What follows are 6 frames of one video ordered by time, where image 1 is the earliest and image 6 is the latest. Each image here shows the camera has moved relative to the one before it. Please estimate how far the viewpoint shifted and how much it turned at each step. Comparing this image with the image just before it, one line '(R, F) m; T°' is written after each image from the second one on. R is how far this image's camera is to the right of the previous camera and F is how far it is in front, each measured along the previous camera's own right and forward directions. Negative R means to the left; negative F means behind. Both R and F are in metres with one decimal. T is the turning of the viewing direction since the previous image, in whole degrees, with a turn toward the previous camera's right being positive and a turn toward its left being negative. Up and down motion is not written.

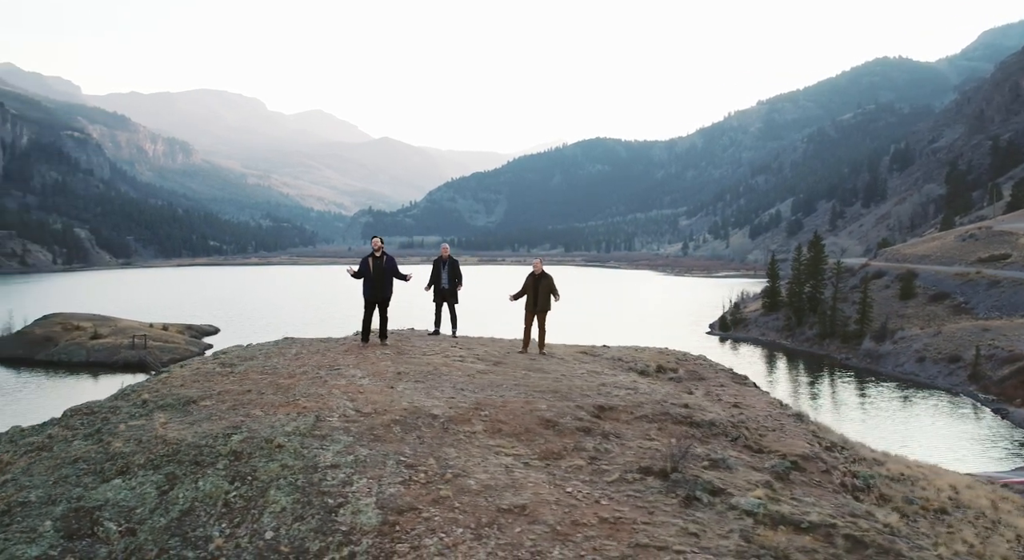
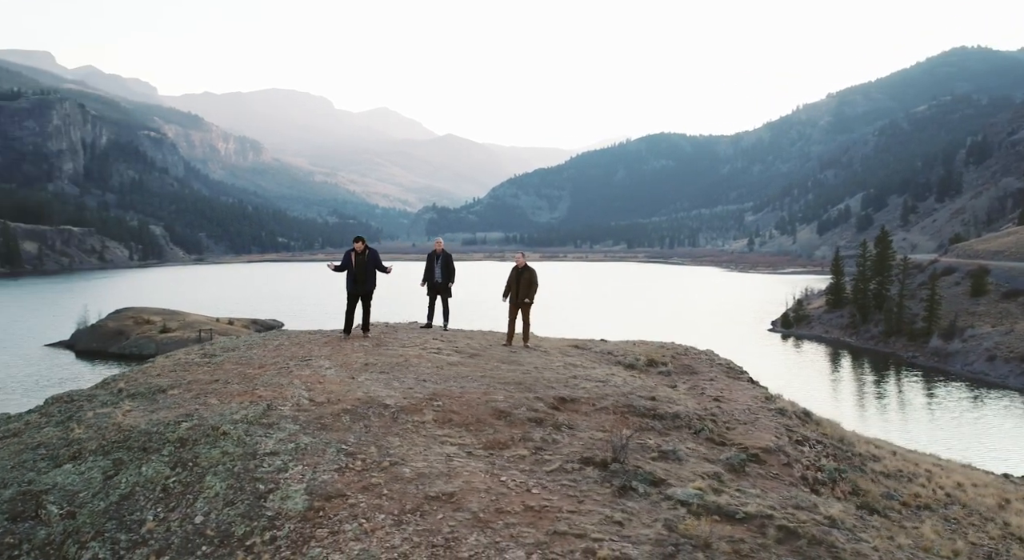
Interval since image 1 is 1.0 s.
(+1.3, -0.2) m; -2°
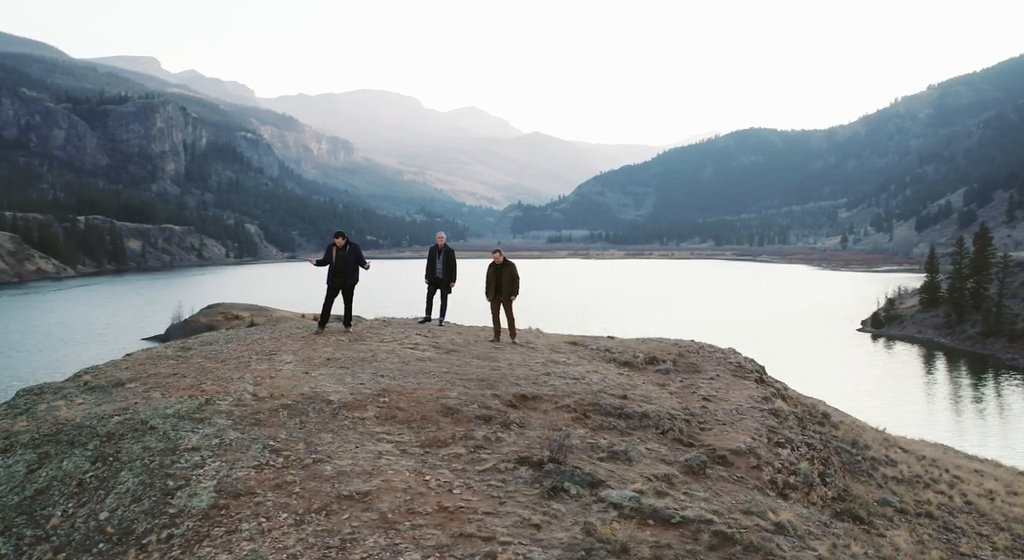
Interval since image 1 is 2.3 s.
(+1.6, +0.3) m; -3°
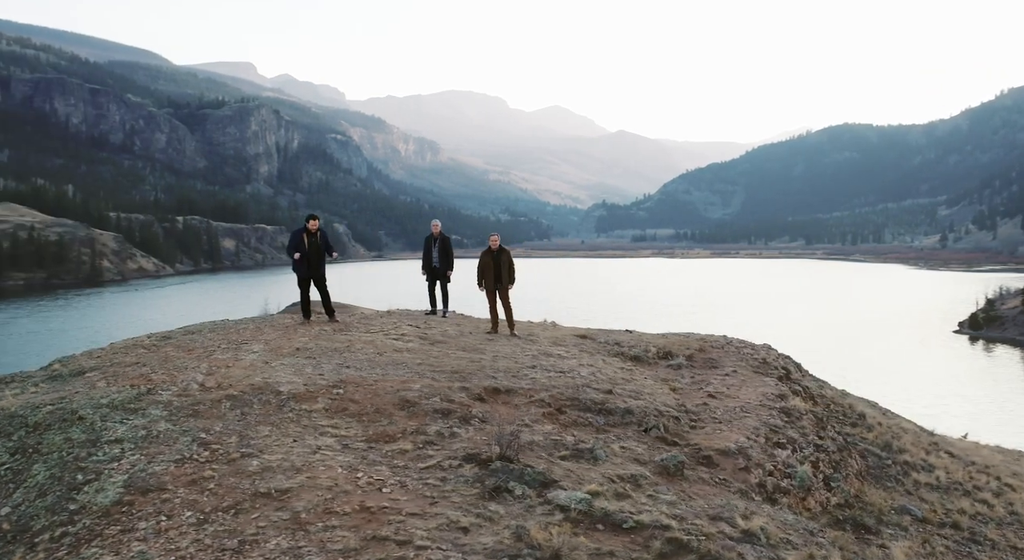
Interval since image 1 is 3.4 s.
(+1.4, +0.8) m; -3°
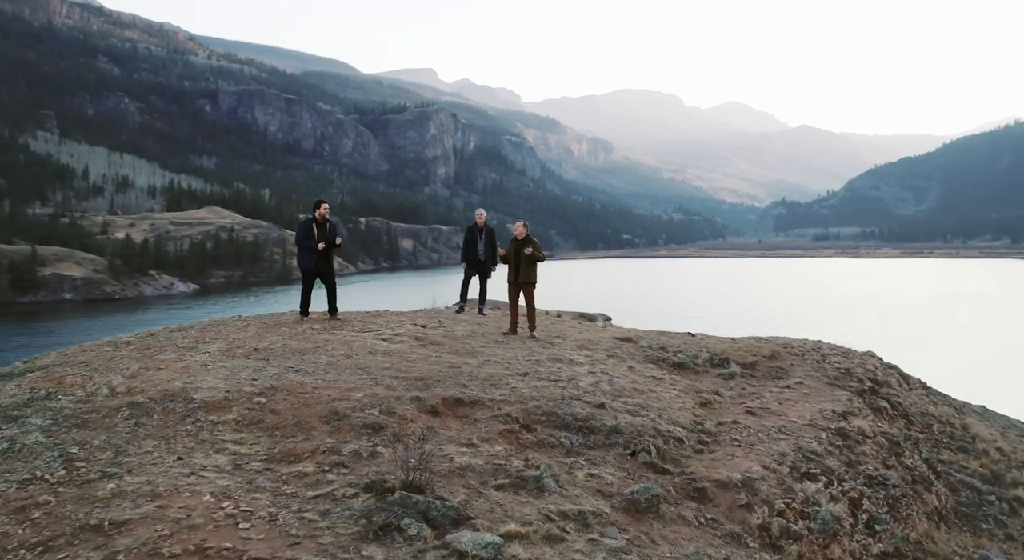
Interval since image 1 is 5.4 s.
(+2.3, +2.0) m; -8°
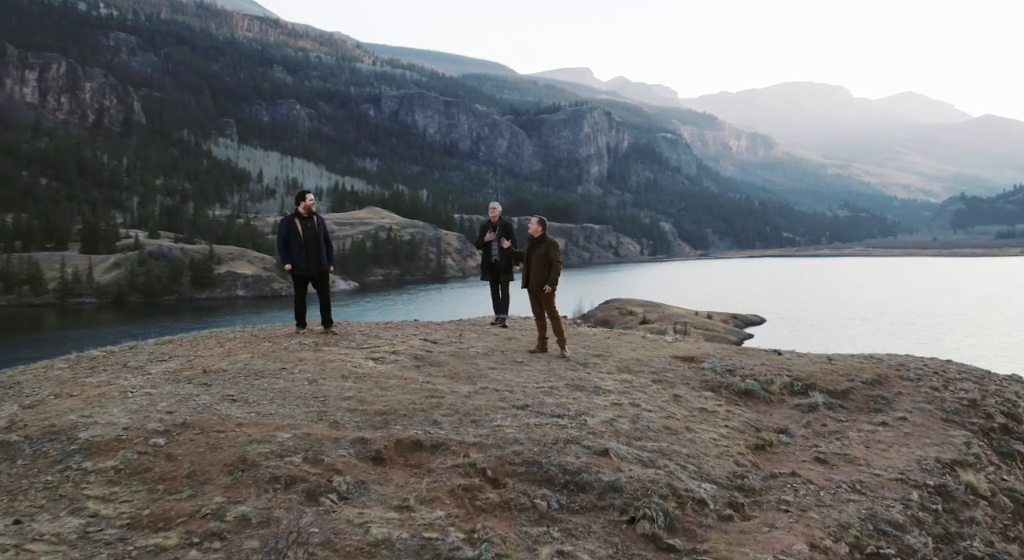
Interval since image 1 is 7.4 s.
(+1.7, +2.5) m; -7°
